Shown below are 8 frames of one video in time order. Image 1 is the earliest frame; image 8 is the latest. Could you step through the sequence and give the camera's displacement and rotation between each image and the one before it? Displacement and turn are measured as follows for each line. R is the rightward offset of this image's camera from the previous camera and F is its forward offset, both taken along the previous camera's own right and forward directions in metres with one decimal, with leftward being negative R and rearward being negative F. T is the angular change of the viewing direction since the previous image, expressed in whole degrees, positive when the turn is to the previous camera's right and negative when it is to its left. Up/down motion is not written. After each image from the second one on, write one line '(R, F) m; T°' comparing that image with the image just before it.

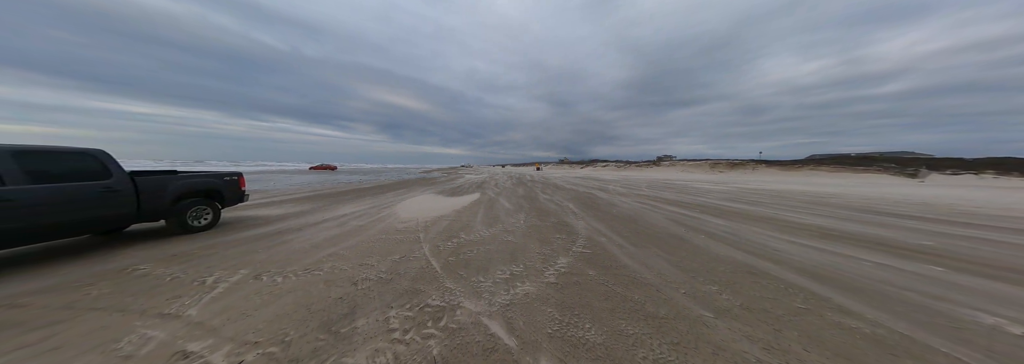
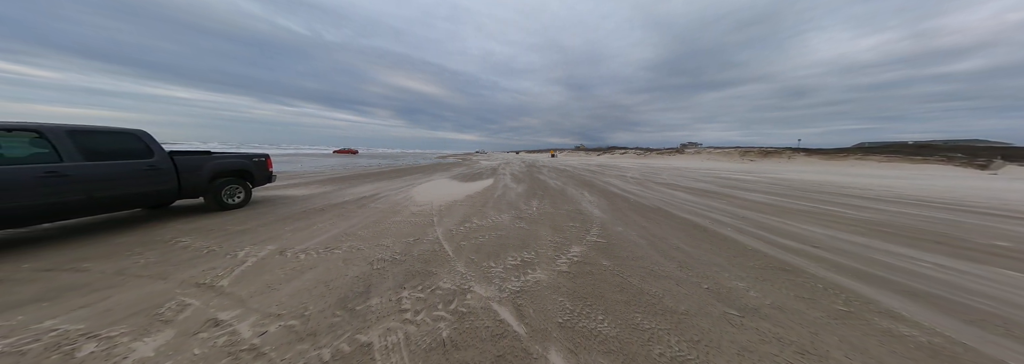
(0.0, +0.1) m; -4°
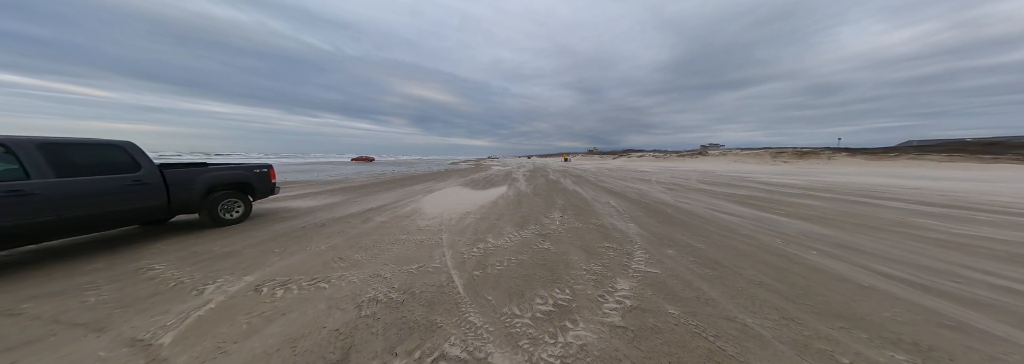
(-0.2, +0.7) m; -3°
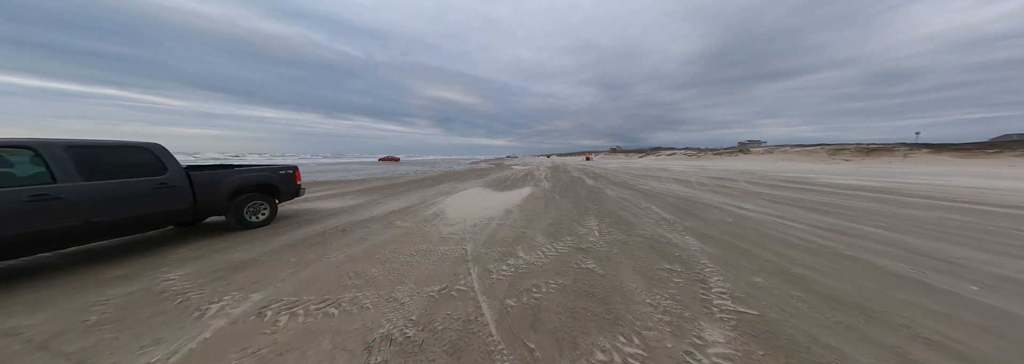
(-0.2, +0.6) m; -5°
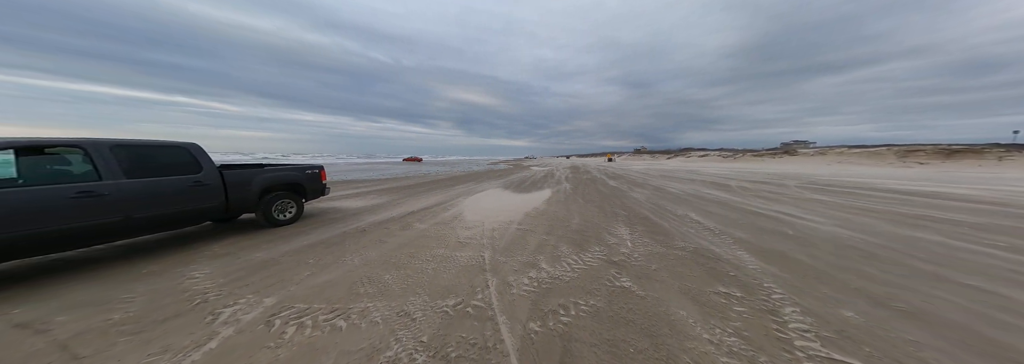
(-0.1, +0.3) m; -5°
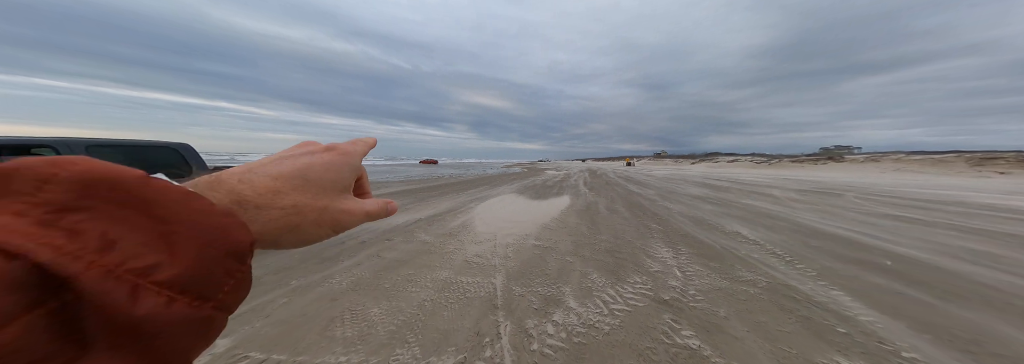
(-0.1, +0.7) m; -3°
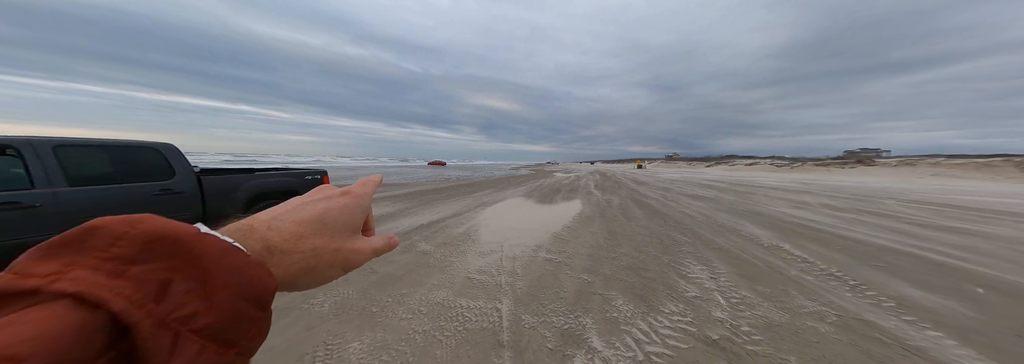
(0.0, +0.5) m; -2°
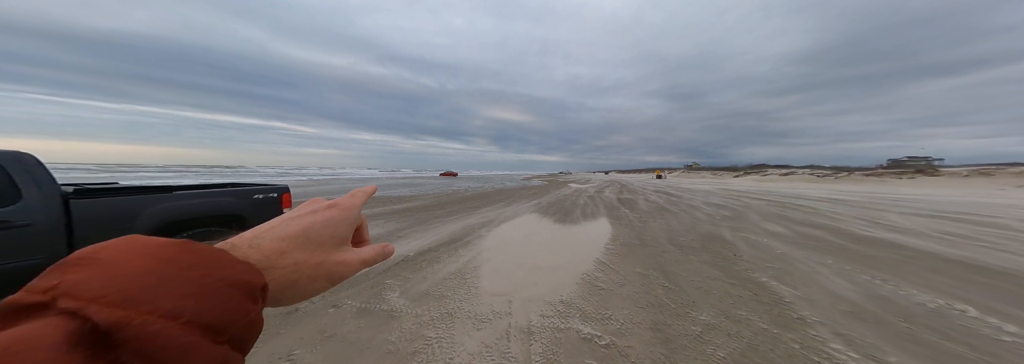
(0.0, +1.5) m; -3°
